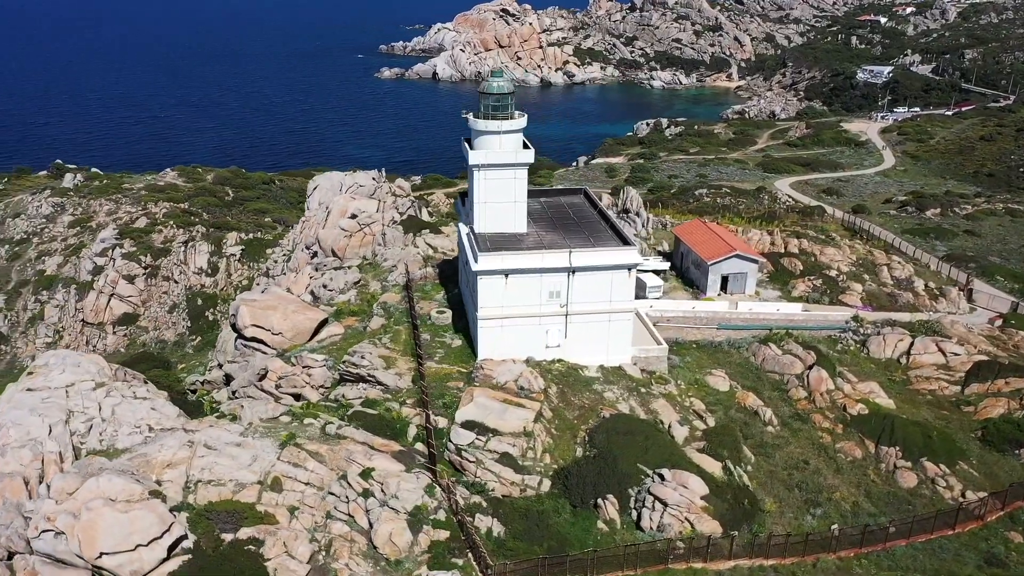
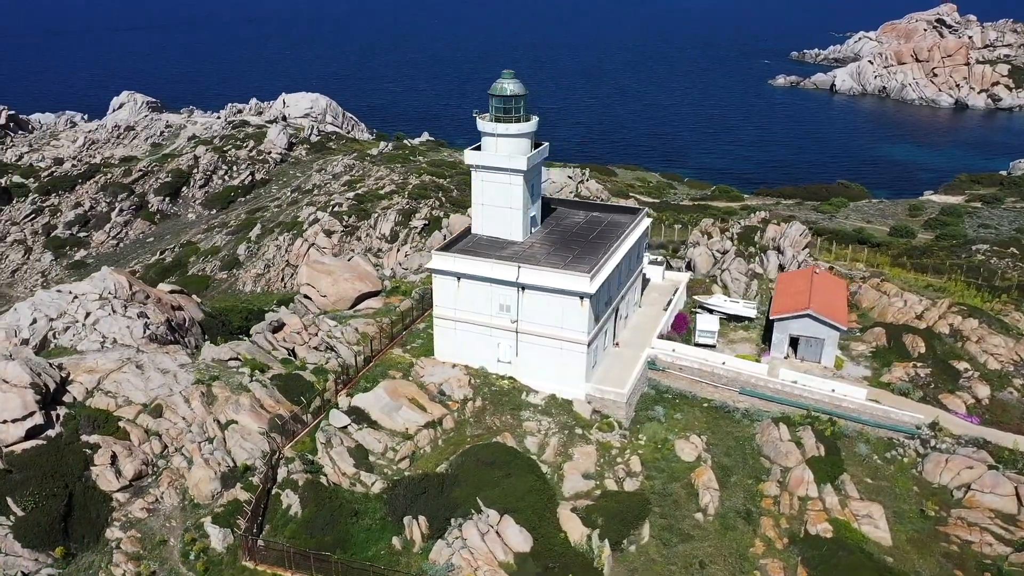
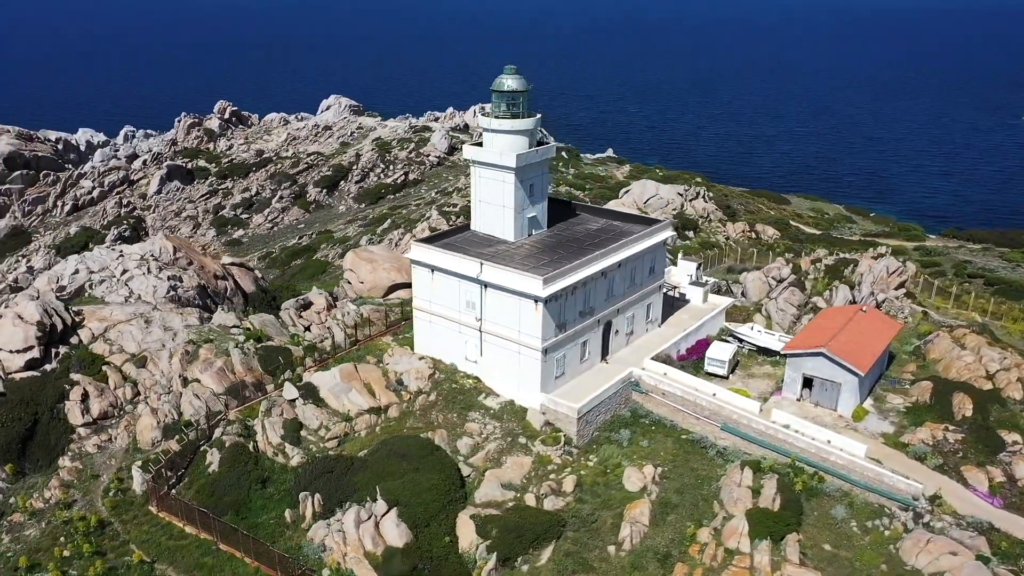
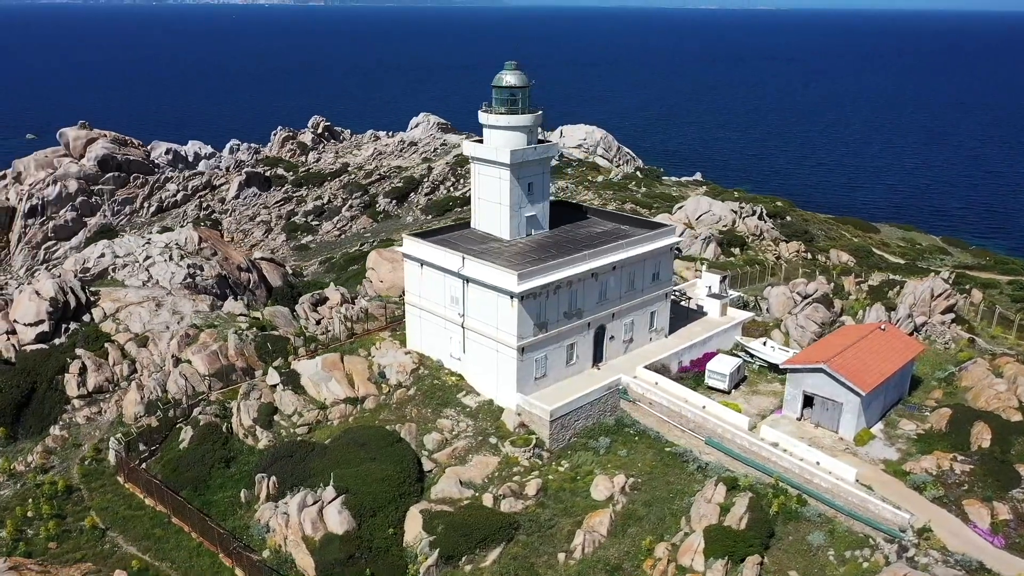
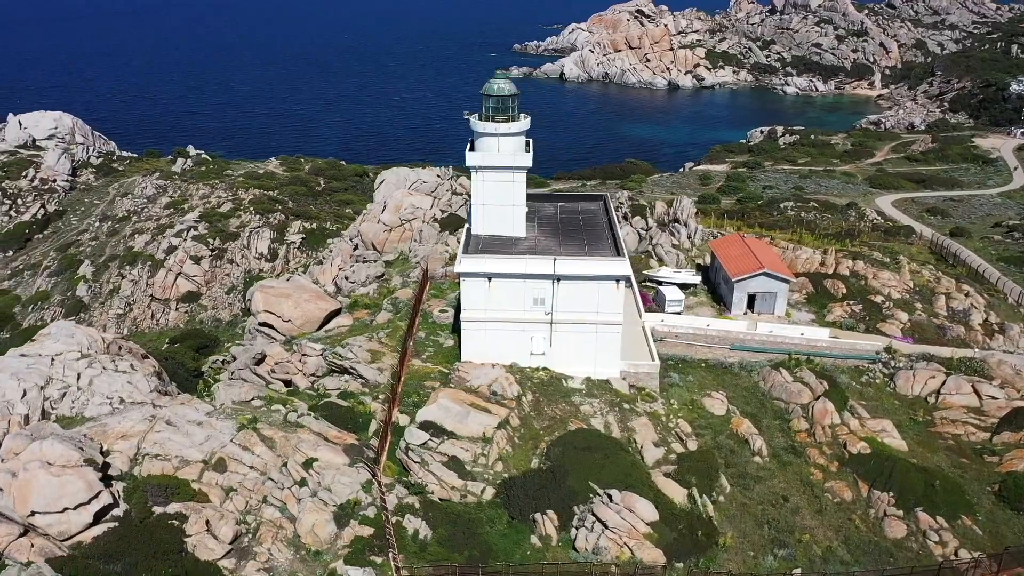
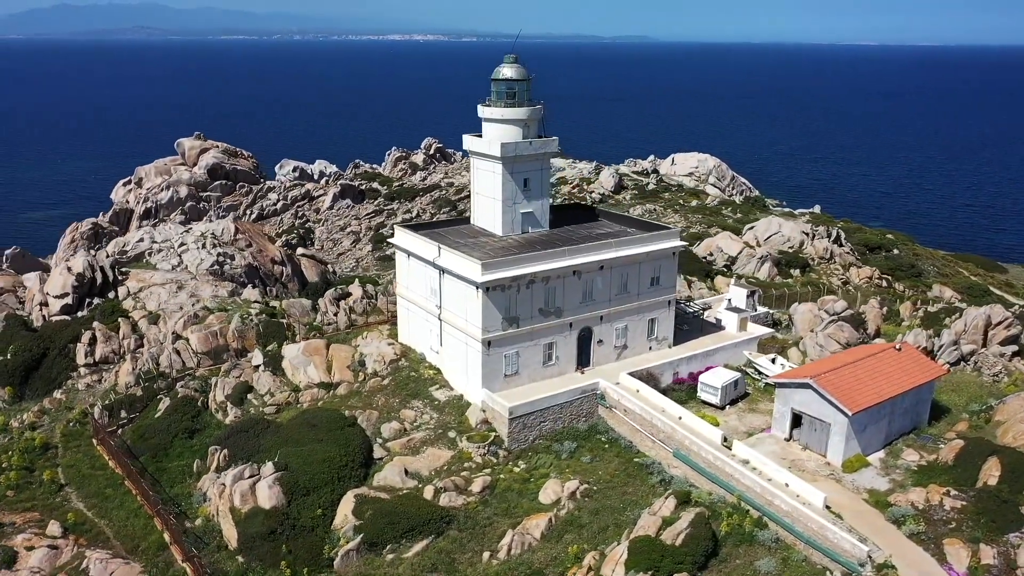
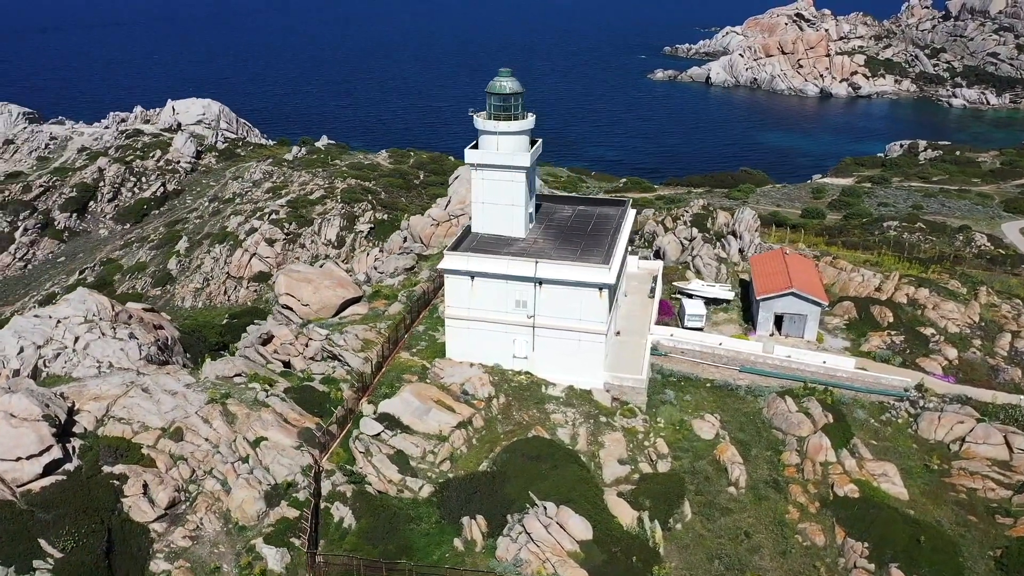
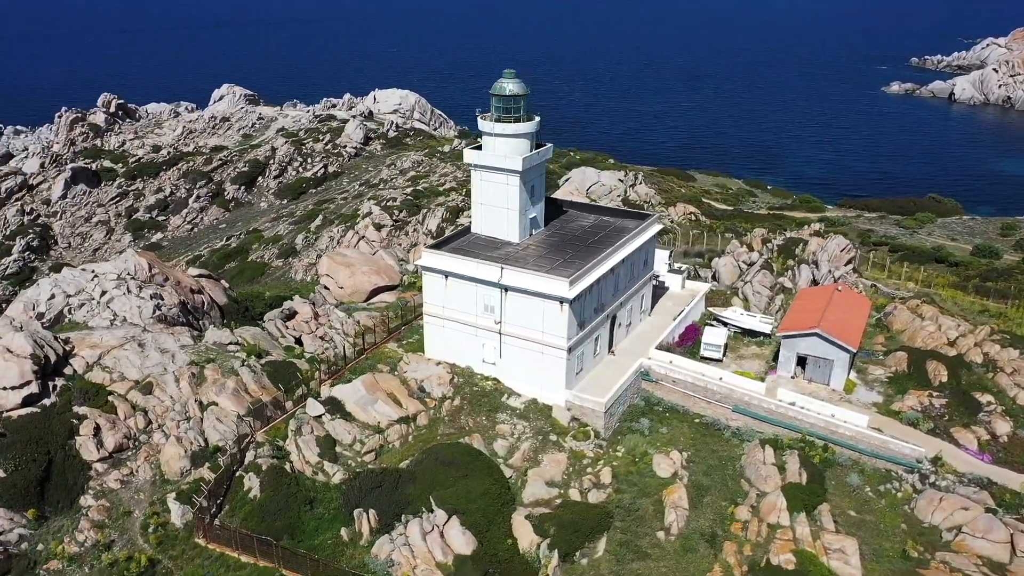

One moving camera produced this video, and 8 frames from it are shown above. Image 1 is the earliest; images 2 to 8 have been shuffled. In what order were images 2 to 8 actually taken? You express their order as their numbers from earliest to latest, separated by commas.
5, 7, 2, 8, 3, 4, 6
